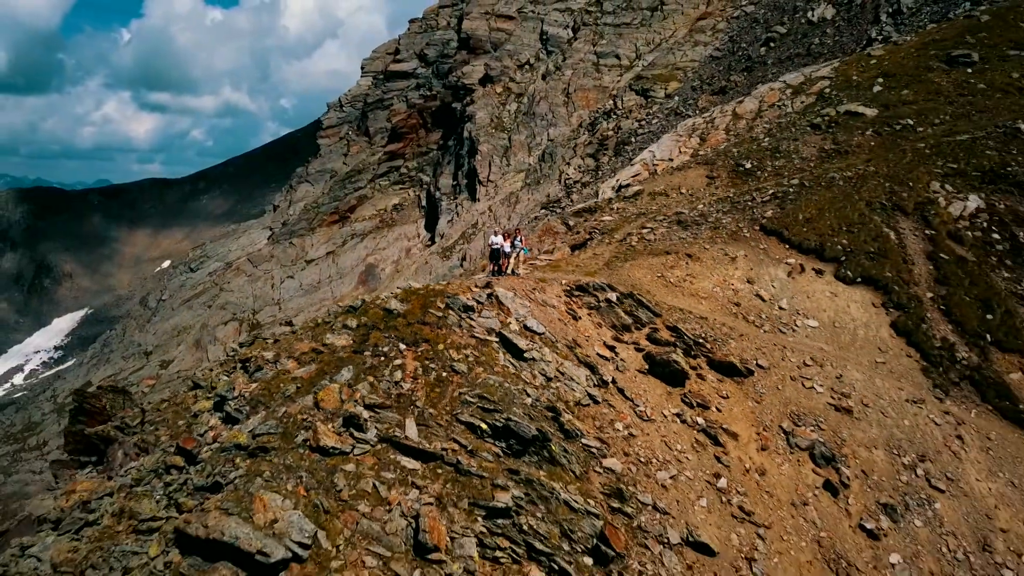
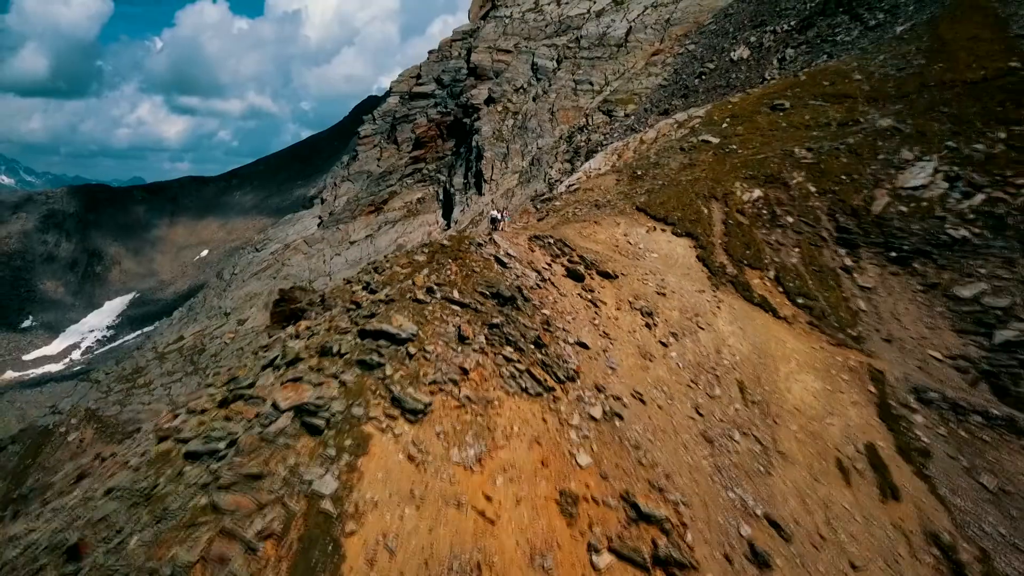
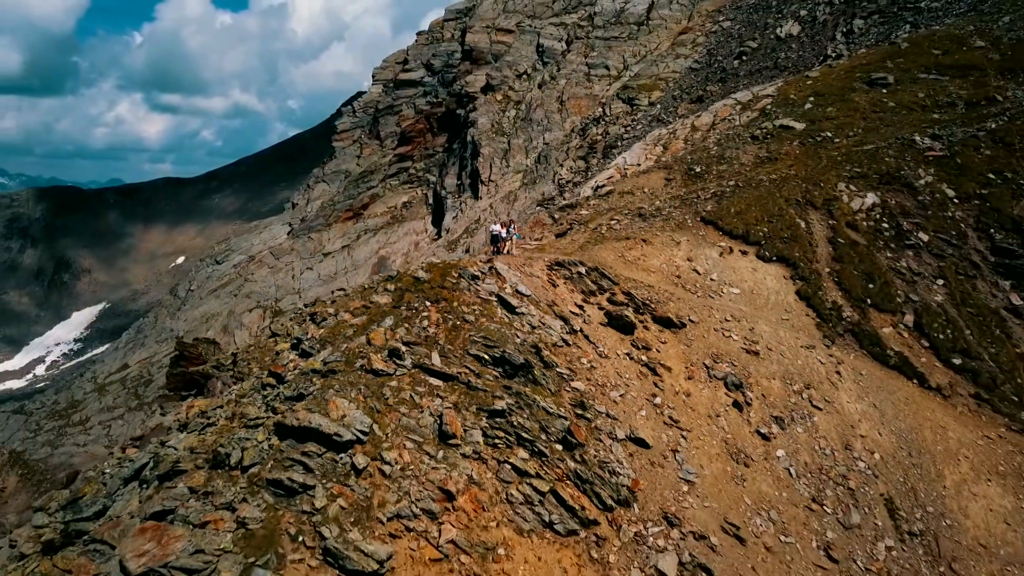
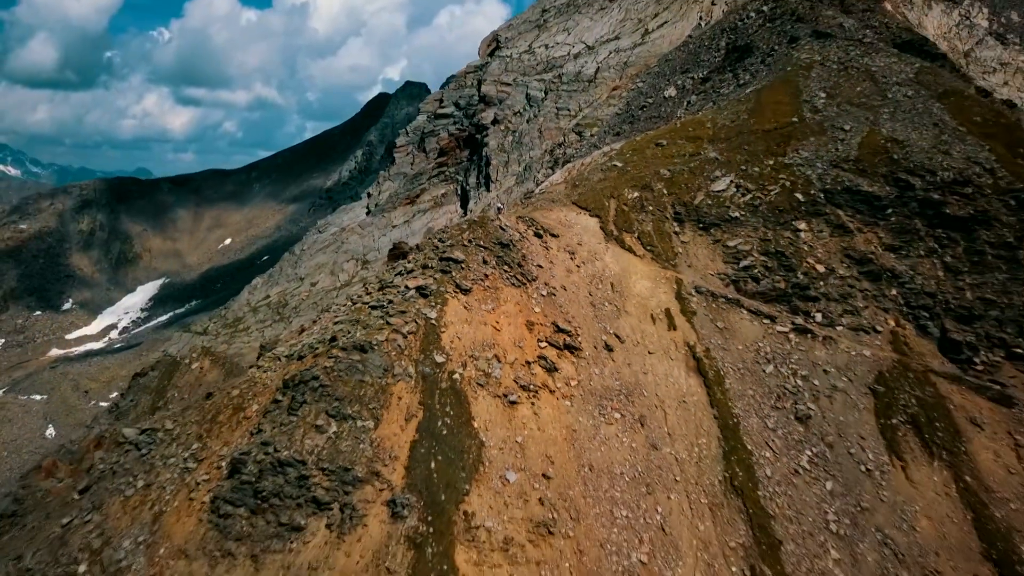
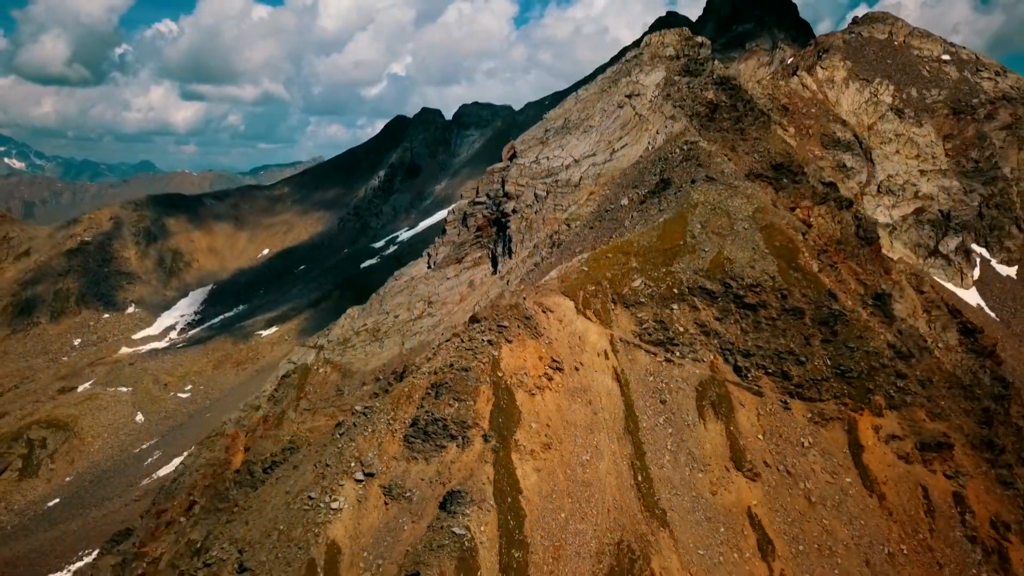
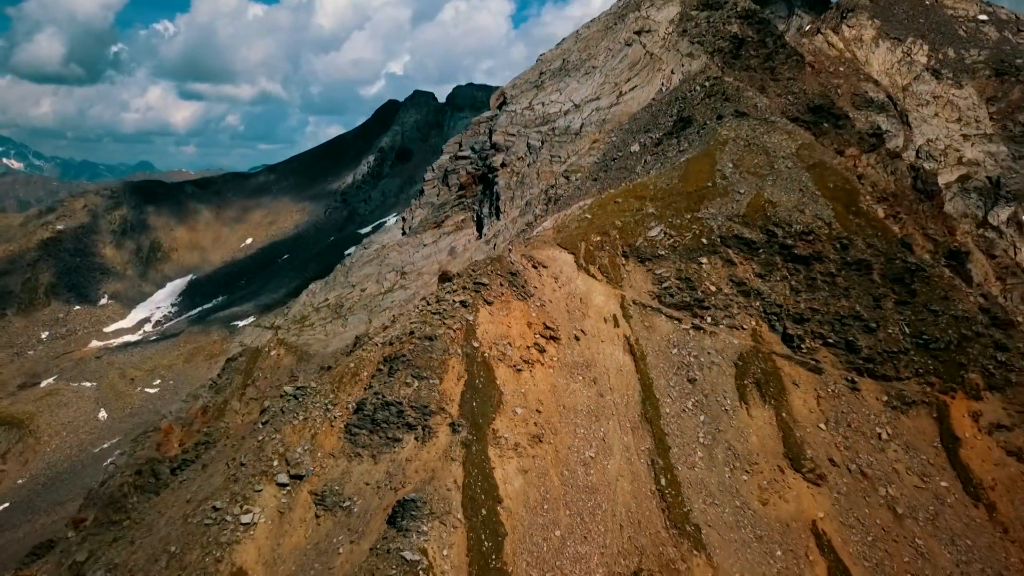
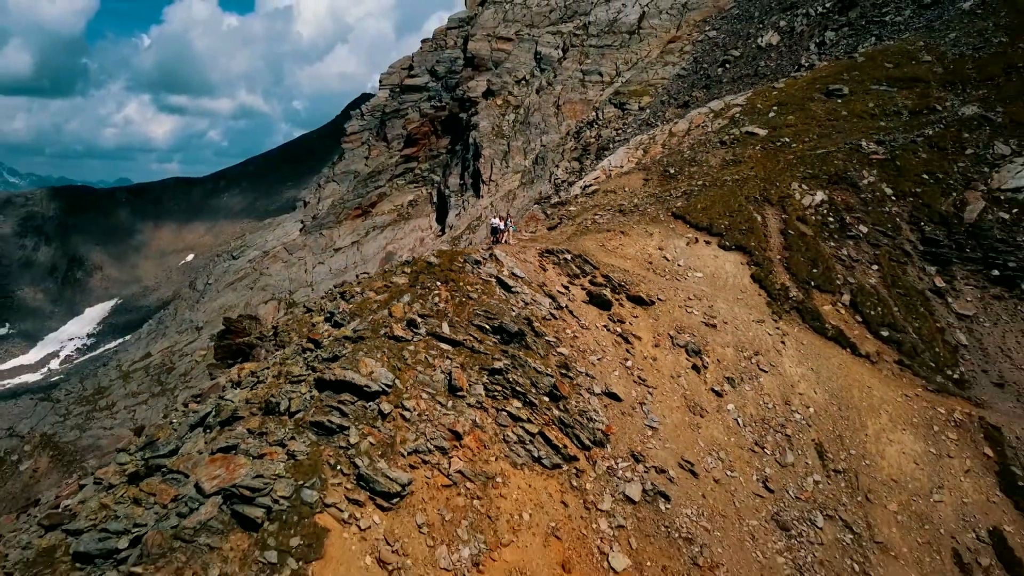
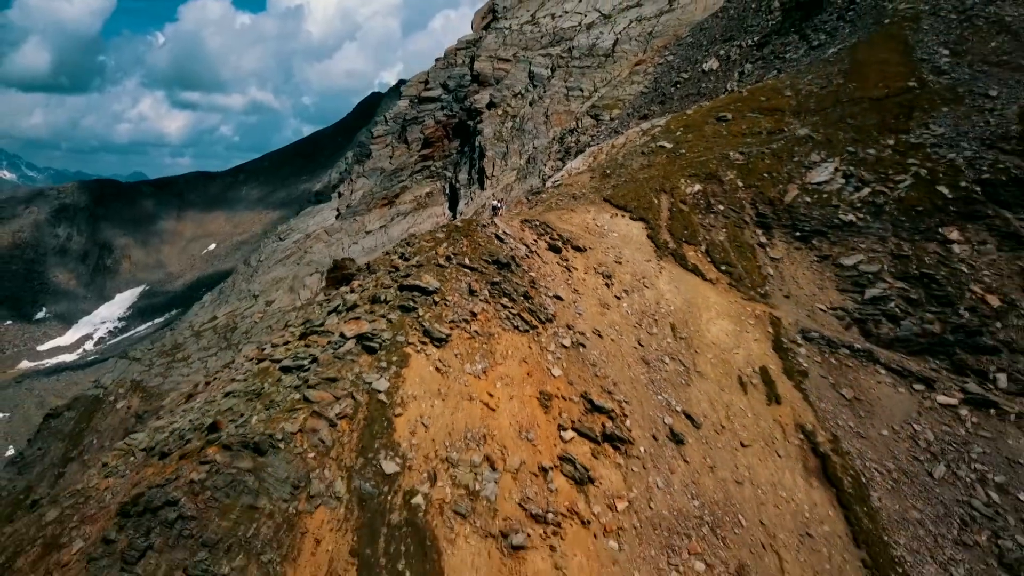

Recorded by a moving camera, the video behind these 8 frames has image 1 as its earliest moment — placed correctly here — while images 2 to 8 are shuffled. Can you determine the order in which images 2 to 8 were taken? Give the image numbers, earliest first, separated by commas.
3, 7, 2, 8, 4, 6, 5
